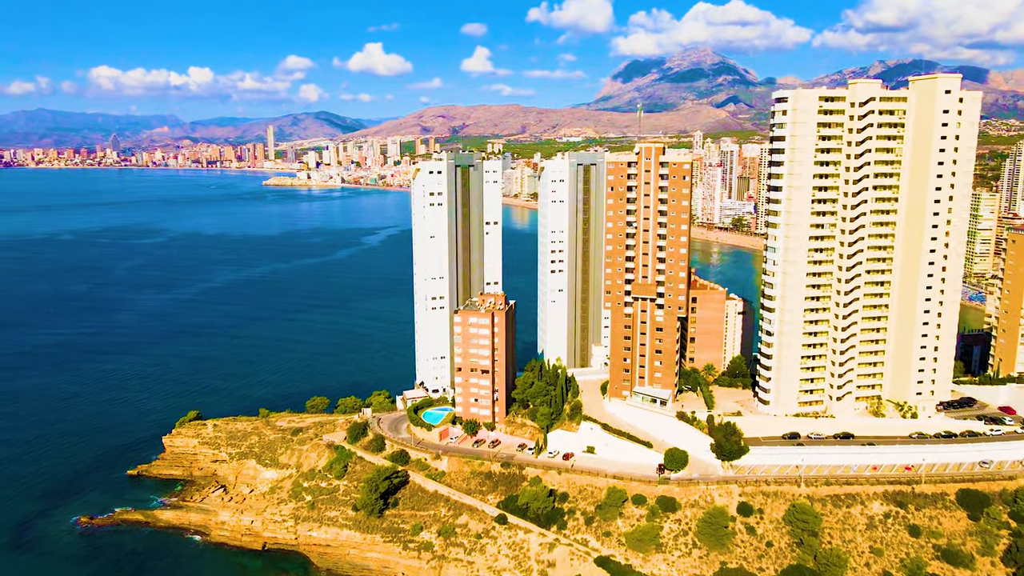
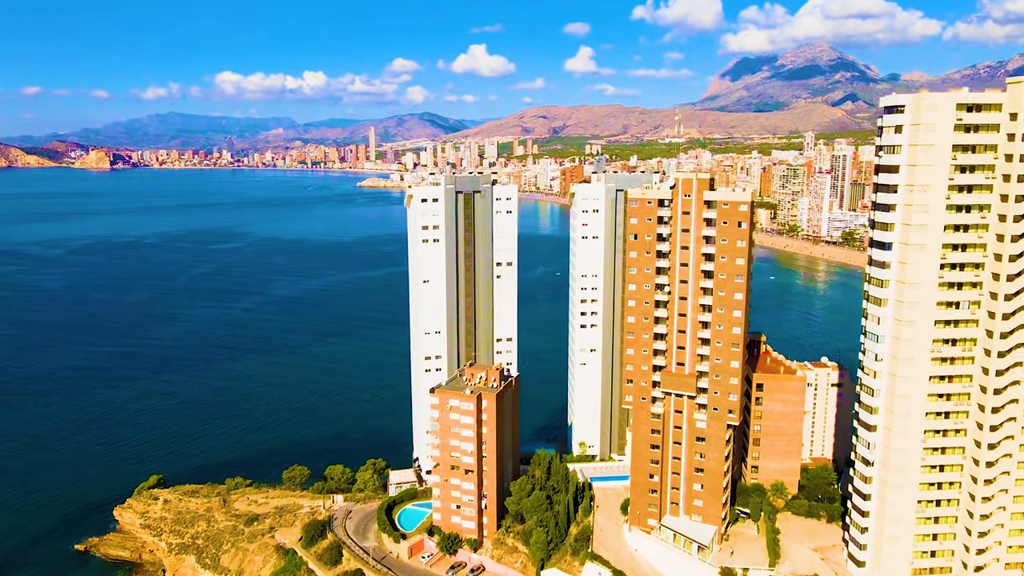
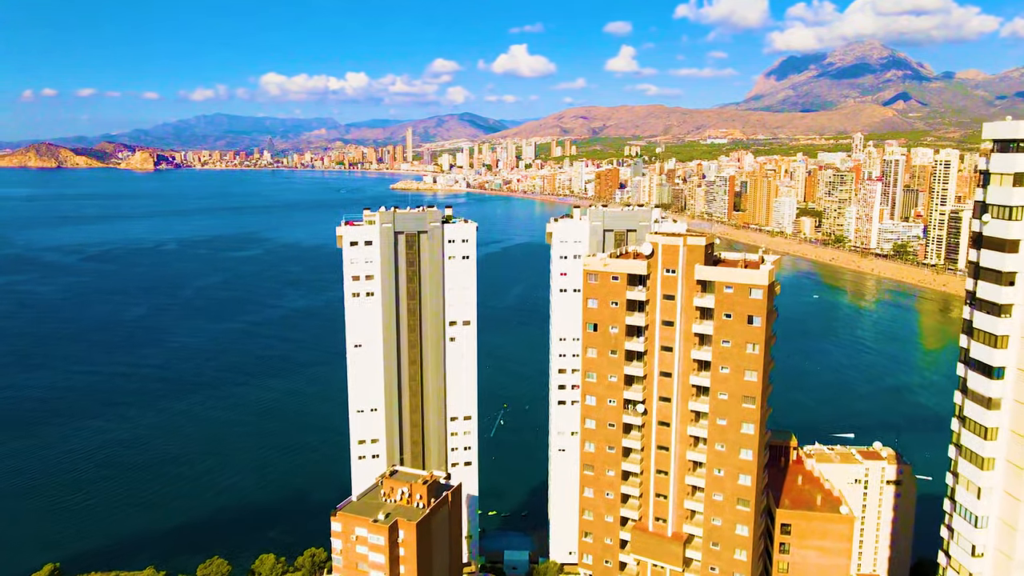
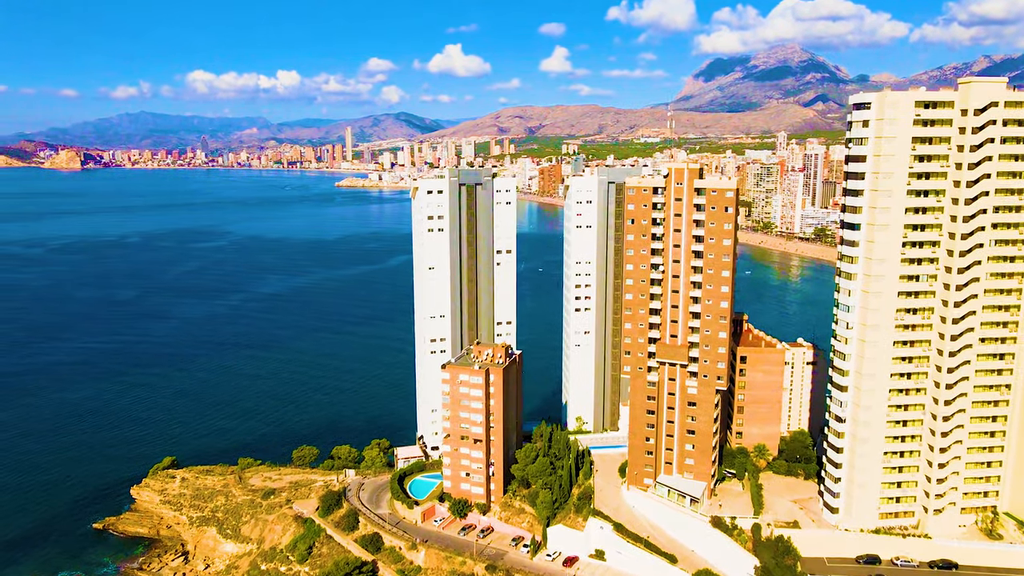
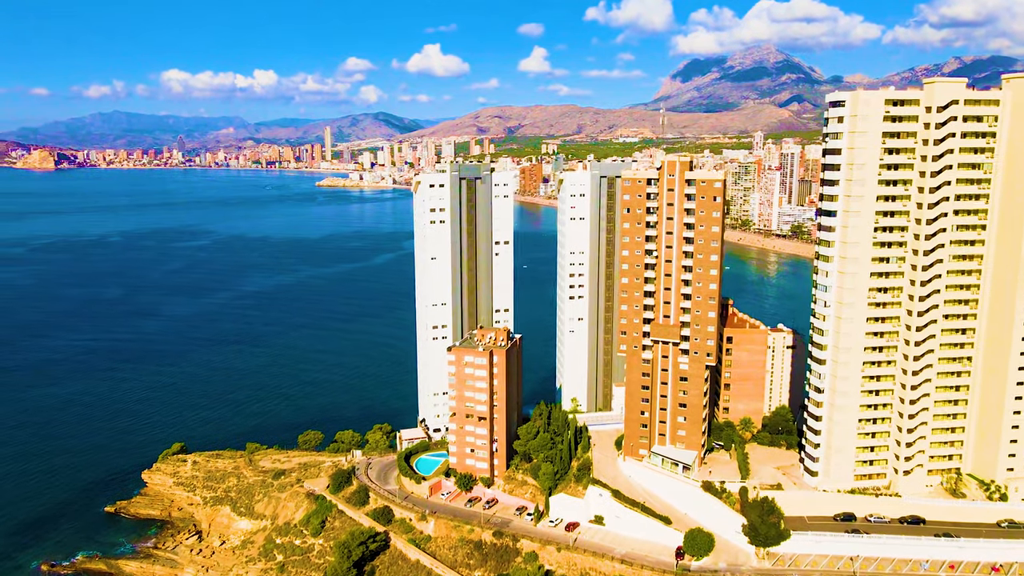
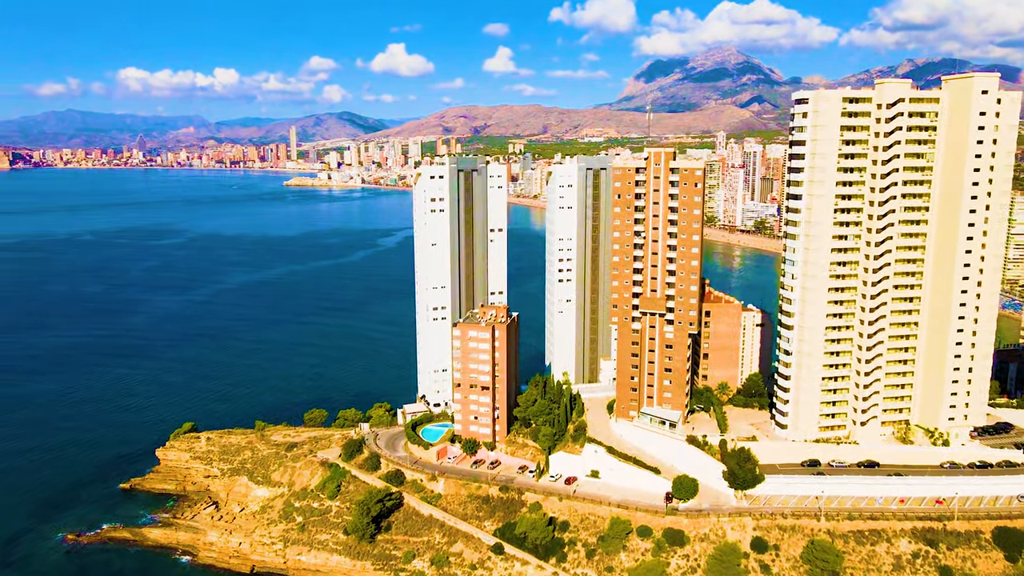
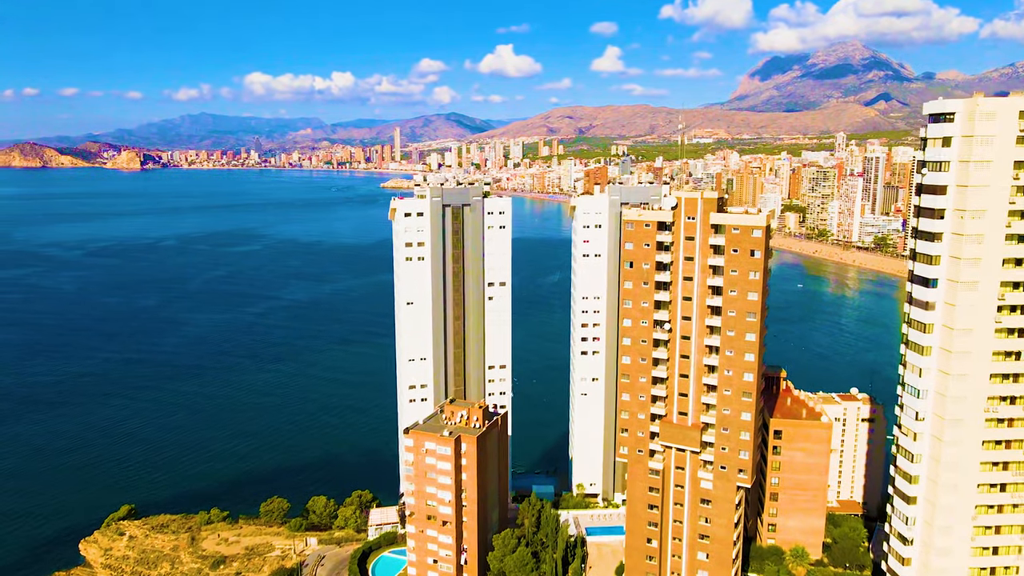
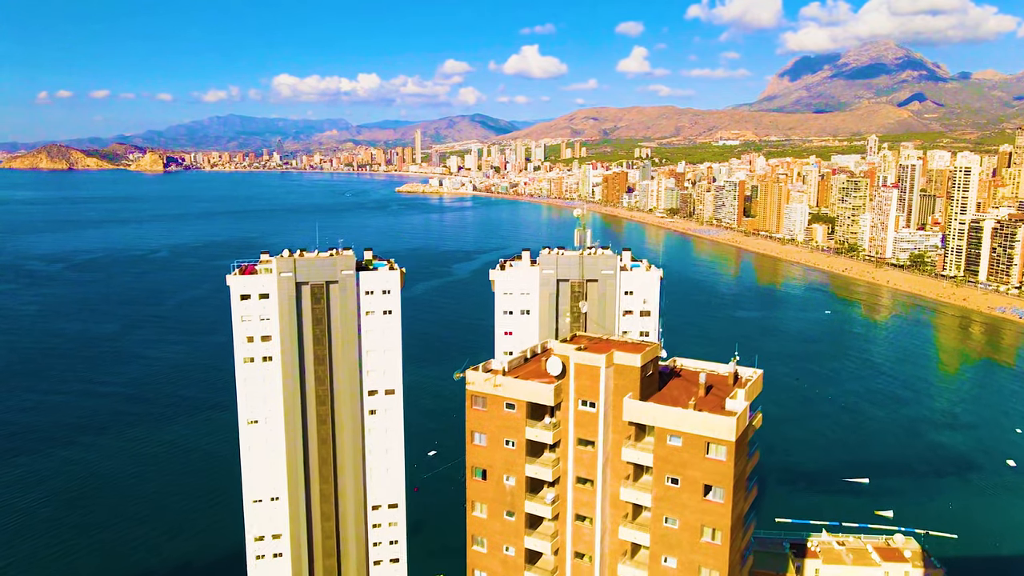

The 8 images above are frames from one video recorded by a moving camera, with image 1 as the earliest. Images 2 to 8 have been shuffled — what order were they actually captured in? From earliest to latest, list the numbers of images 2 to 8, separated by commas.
6, 5, 4, 2, 7, 3, 8
